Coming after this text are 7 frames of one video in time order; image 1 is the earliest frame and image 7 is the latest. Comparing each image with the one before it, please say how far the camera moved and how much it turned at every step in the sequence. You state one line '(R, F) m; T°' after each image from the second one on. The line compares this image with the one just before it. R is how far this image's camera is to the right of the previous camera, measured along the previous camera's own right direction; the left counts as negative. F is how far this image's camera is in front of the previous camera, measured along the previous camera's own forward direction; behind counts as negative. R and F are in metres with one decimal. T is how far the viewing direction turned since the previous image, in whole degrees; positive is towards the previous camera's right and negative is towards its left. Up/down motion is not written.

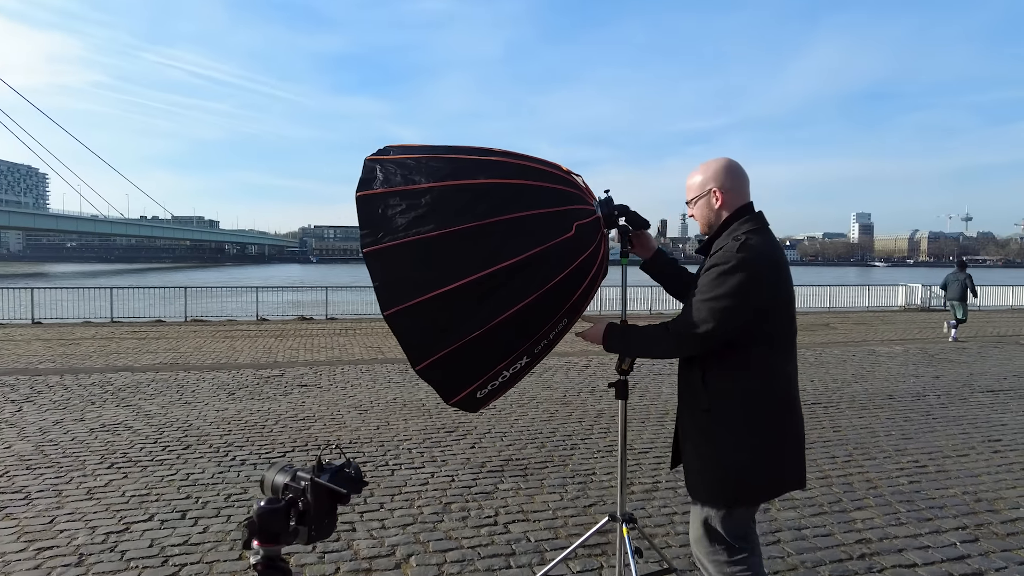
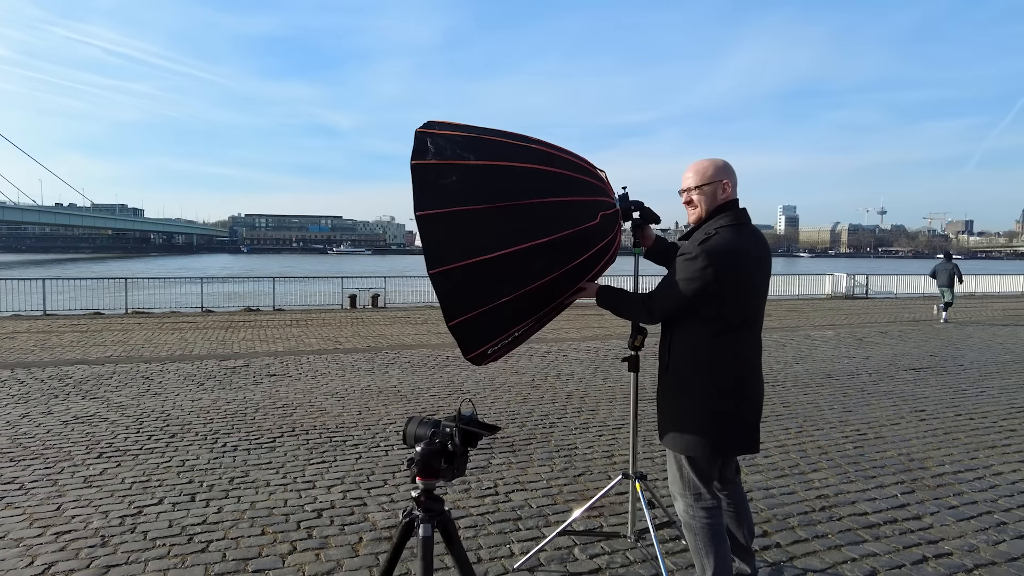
(-0.4, -0.3) m; +5°
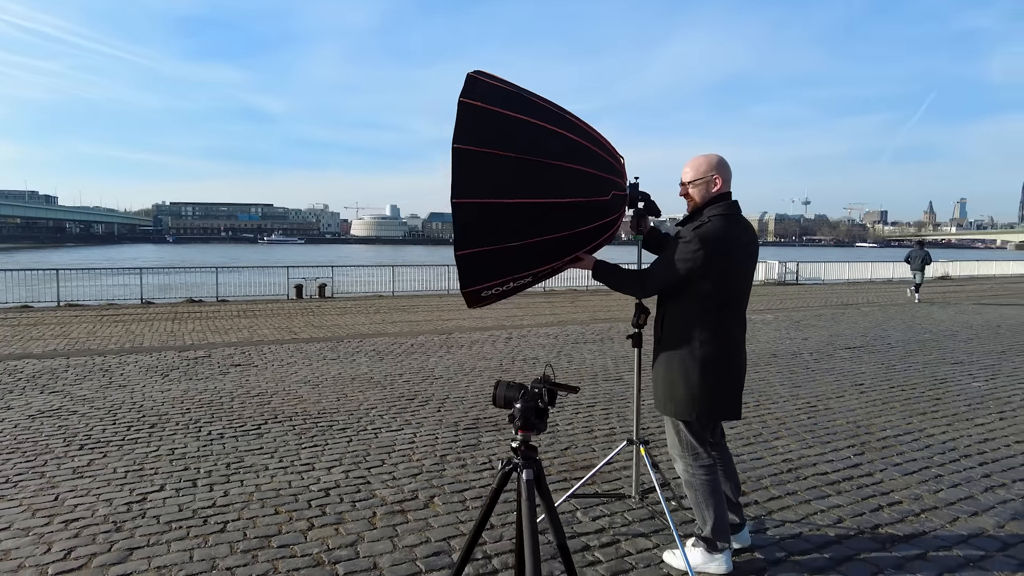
(-0.4, -0.2) m; +6°
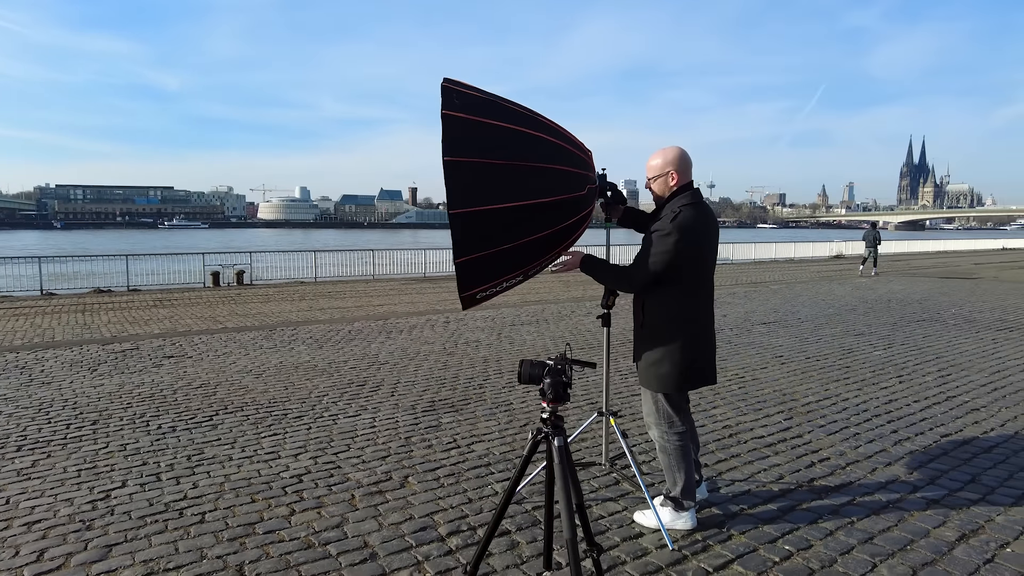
(-0.4, -0.2) m; +7°
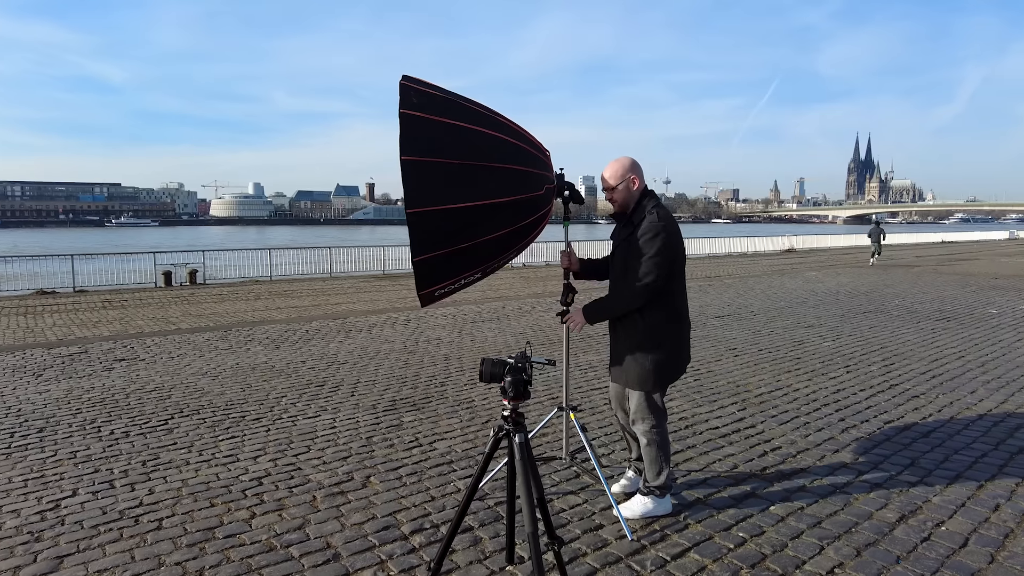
(0.0, 0.0) m; +4°
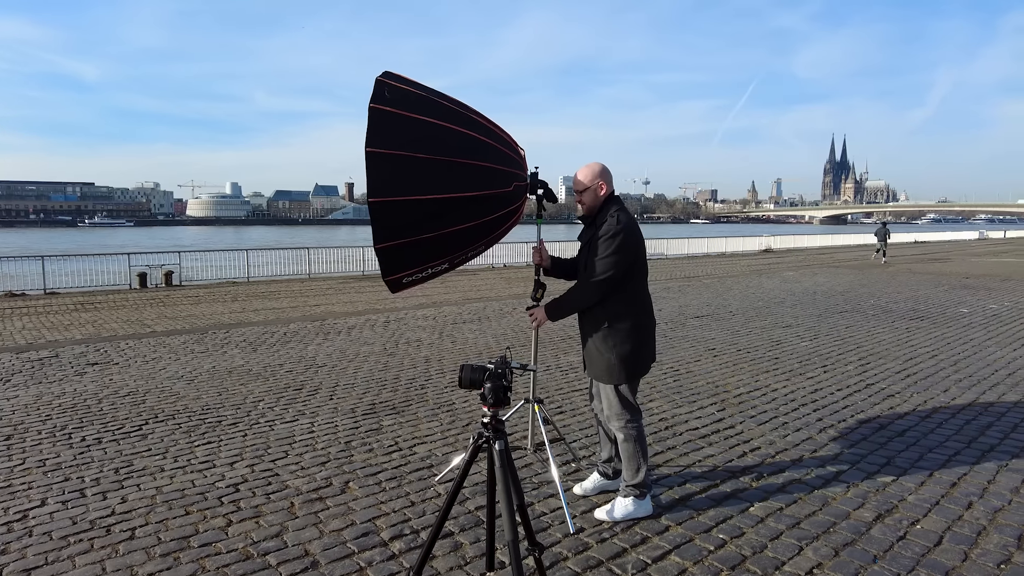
(0.0, 0.0) m; +2°
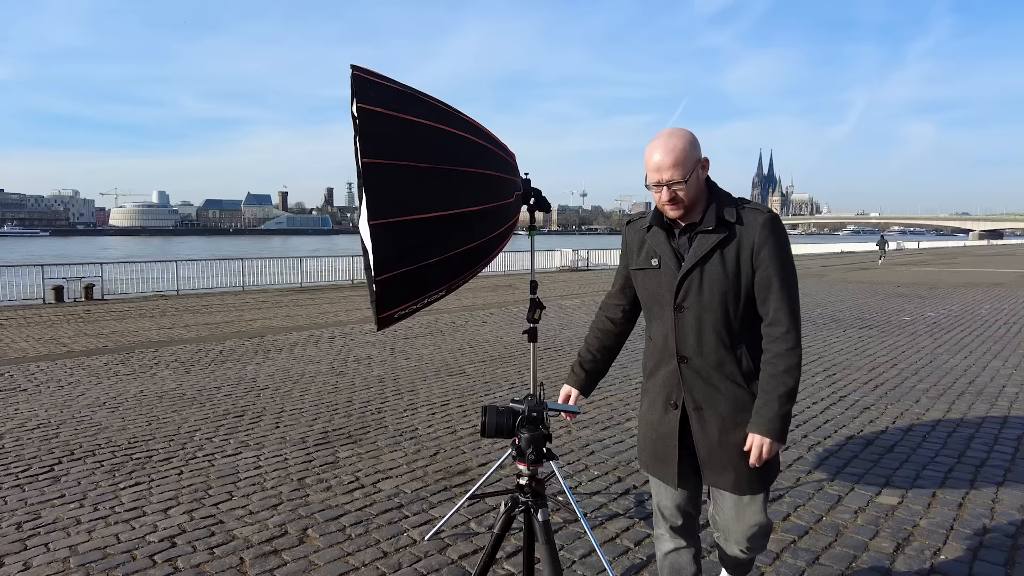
(-0.3, +0.5) m; +5°
